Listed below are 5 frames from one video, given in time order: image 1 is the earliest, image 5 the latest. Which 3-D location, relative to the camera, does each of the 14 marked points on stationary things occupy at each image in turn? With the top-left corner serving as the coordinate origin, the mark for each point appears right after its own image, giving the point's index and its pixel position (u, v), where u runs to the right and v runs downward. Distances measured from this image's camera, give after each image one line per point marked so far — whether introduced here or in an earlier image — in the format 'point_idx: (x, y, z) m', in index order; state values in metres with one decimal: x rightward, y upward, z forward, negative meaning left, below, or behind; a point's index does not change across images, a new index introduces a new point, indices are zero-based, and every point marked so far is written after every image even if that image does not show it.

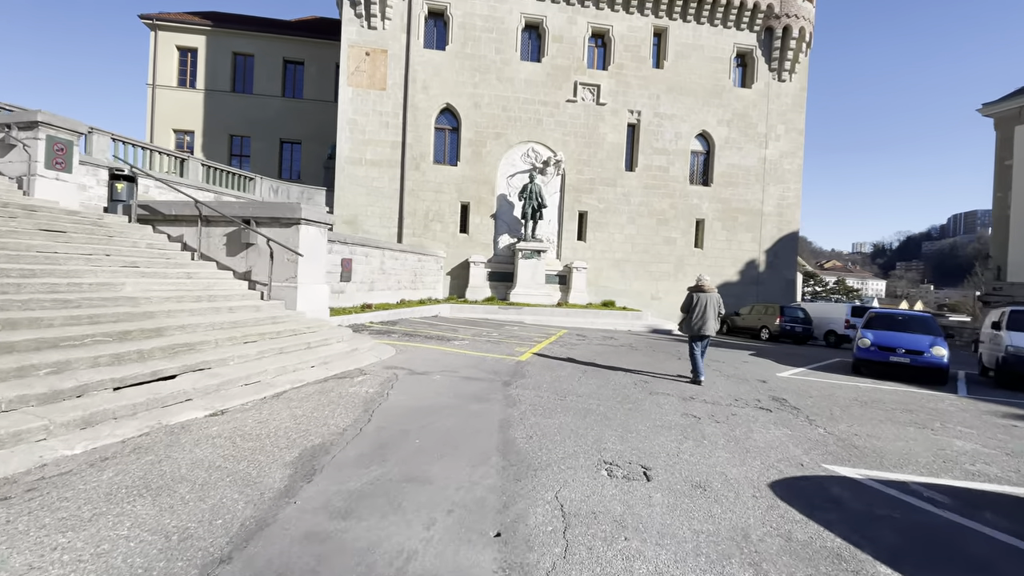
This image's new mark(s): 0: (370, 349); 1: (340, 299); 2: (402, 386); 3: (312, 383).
0: (-2.2, -0.9, +7.0) m
1: (-4.7, -0.3, +12.8) m
2: (-1.3, -1.1, +5.3) m
3: (-2.2, -1.1, +5.2) m
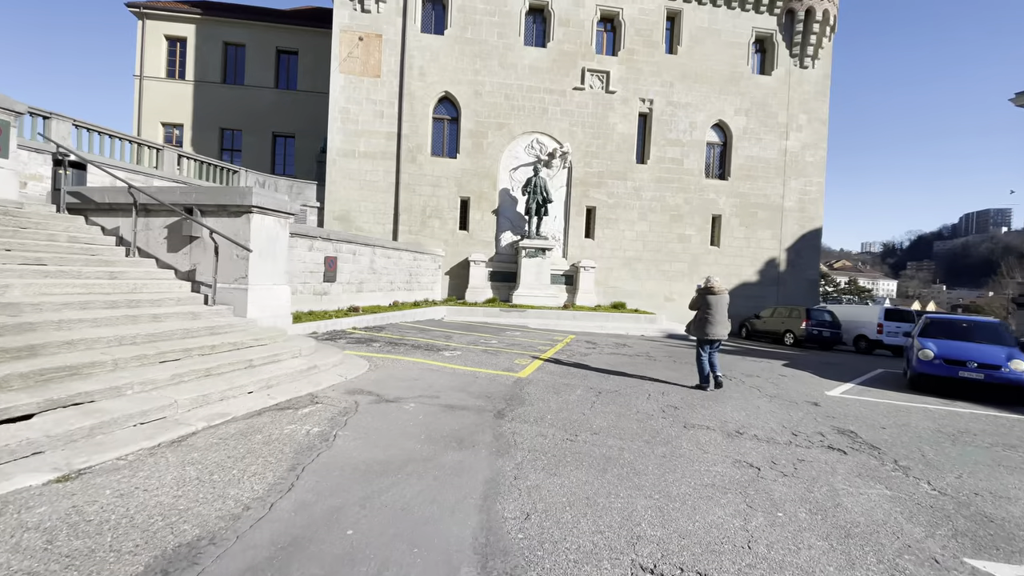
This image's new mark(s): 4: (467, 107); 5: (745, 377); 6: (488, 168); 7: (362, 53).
0: (-2.2, -1.0, +5.7) m
1: (-4.7, -0.4, +11.5) m
2: (-1.3, -1.2, +4.0) m
3: (-2.3, -1.1, +3.9) m
4: (-1.8, +7.3, +18.8) m
5: (+4.0, -1.5, +8.0) m
6: (-1.0, +4.8, +18.8) m
7: (-5.9, +9.2, +18.2) m
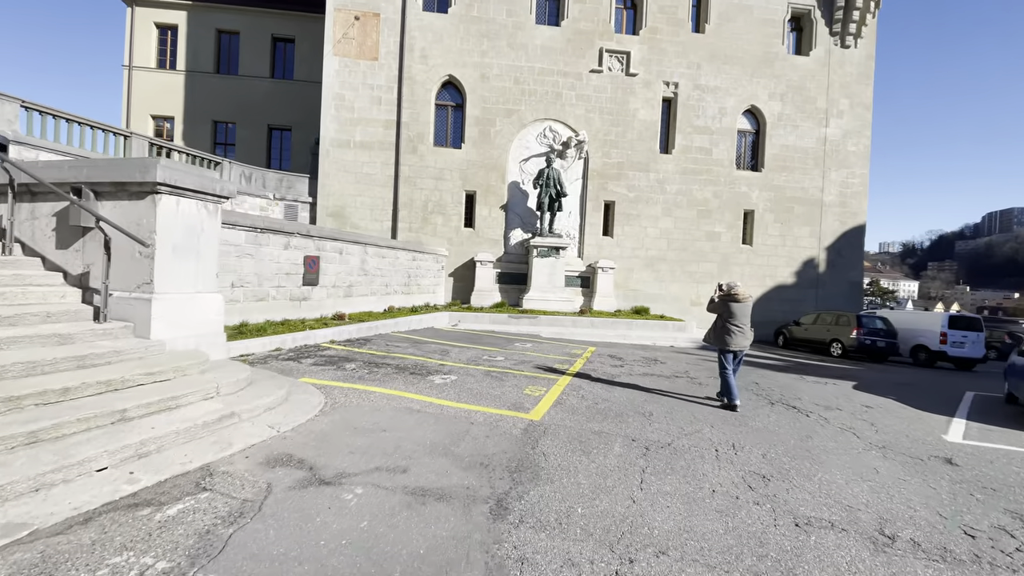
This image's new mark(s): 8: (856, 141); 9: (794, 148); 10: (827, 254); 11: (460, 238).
0: (-2.1, -1.1, +4.0) m
1: (-4.5, -0.5, +9.9) m
2: (-1.3, -1.2, +2.3) m
3: (-2.3, -1.2, +2.2) m
4: (-1.4, +7.2, +17.1) m
5: (+4.1, -1.6, +6.2) m
6: (-0.6, +4.7, +17.1) m
7: (-5.5, +9.1, +16.6) m
8: (+14.0, +6.0, +18.9) m
9: (+11.3, +5.6, +18.7) m
10: (+12.7, +1.4, +18.7) m
11: (-1.9, +1.8, +17.0) m
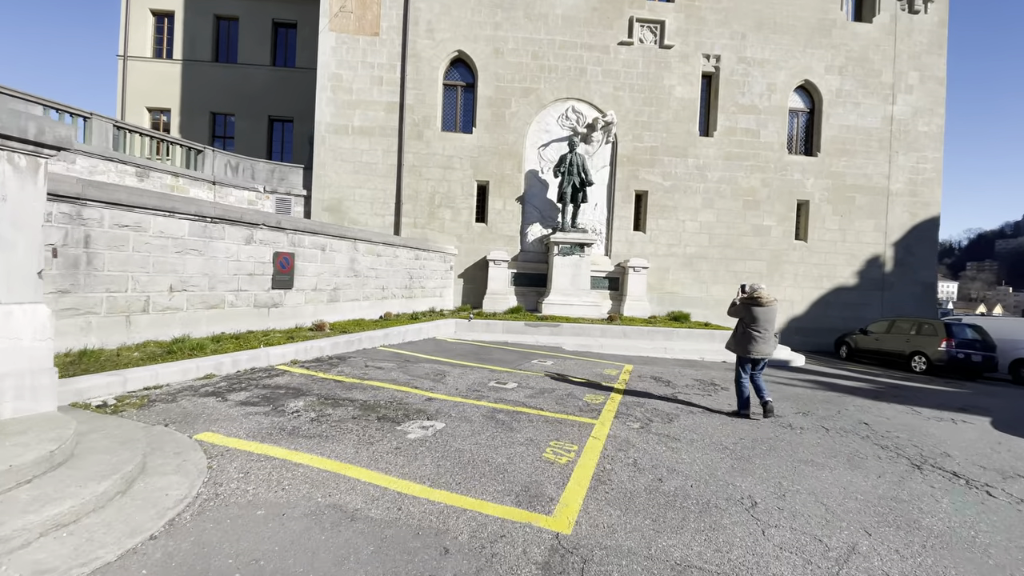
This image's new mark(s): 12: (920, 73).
0: (-2.1, -1.1, +2.1) m
1: (-4.2, -0.5, +8.1) m
2: (-1.3, -1.3, +0.4) m
3: (-2.3, -1.2, +0.3) m
4: (-0.9, +7.1, +15.2) m
5: (+4.3, -1.7, +4.0) m
6: (0.0, +4.7, +15.1) m
7: (-4.9, +9.0, +14.9) m
8: (+14.6, +5.9, +16.3) m
9: (+11.9, +5.6, +16.2) m
10: (+13.3, +1.3, +16.2) m
11: (-1.3, +1.7, +15.1) m
12: (+14.4, +7.6, +16.3) m
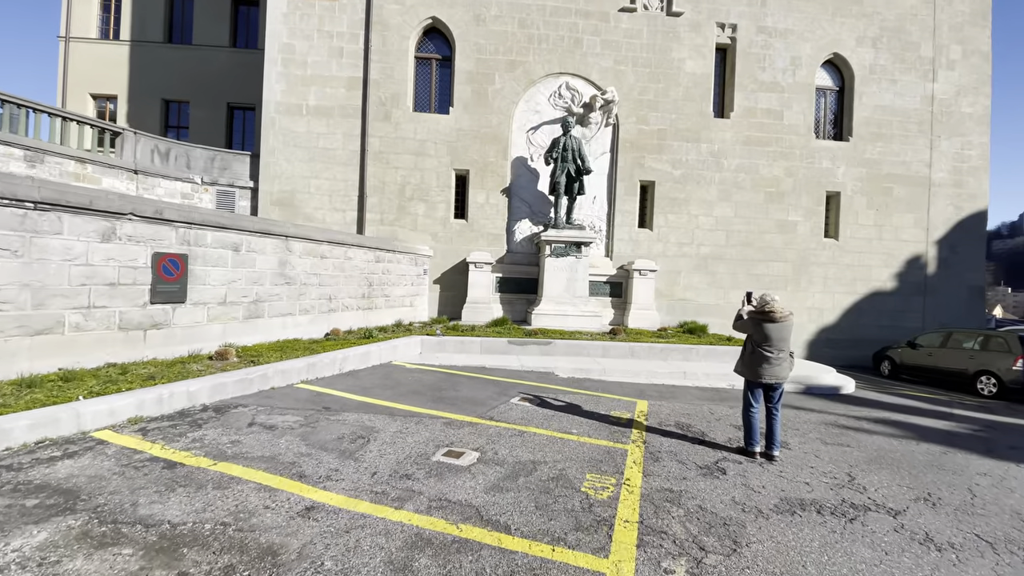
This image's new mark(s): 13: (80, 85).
0: (-2.4, -1.2, -0.1) m
1: (-4.6, -0.7, +5.8) m
2: (-1.6, -1.4, -1.8) m
3: (-2.6, -1.4, -1.9) m
4: (-1.3, +6.9, +13.0) m
5: (+3.9, -1.8, +1.8) m
6: (-0.5, +4.5, +13.0) m
7: (-5.4, +8.8, +12.7) m
8: (+14.2, +5.8, +14.2) m
9: (+11.5, +5.4, +14.1) m
10: (+12.9, +1.2, +14.0) m
11: (-1.8, +1.5, +12.9) m
12: (+14.0, +7.5, +14.3) m
13: (-17.2, +8.1, +18.5) m
